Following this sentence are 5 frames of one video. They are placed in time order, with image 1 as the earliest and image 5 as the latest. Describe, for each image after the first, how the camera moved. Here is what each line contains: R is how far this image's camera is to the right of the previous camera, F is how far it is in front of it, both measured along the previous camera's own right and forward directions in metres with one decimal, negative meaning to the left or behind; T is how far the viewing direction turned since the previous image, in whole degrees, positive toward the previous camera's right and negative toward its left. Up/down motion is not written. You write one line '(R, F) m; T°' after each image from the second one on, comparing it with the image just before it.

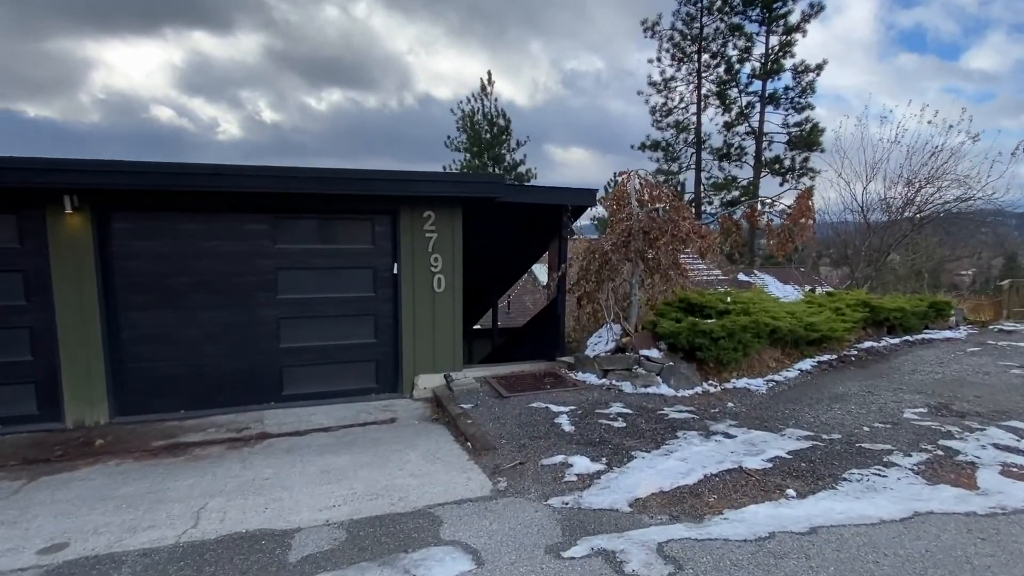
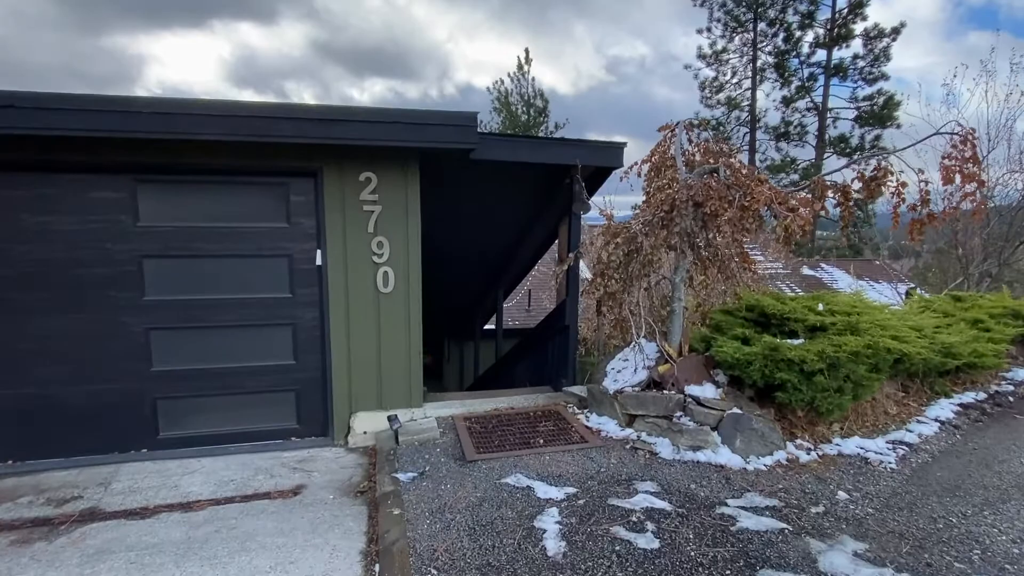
(+0.3, +1.6) m; -4°
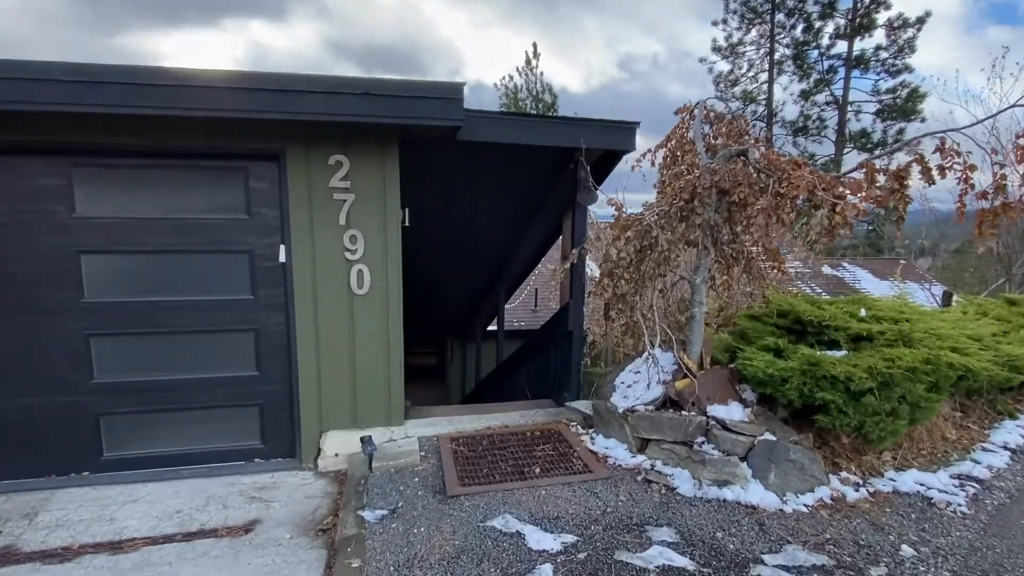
(+0.1, +0.4) m; -1°
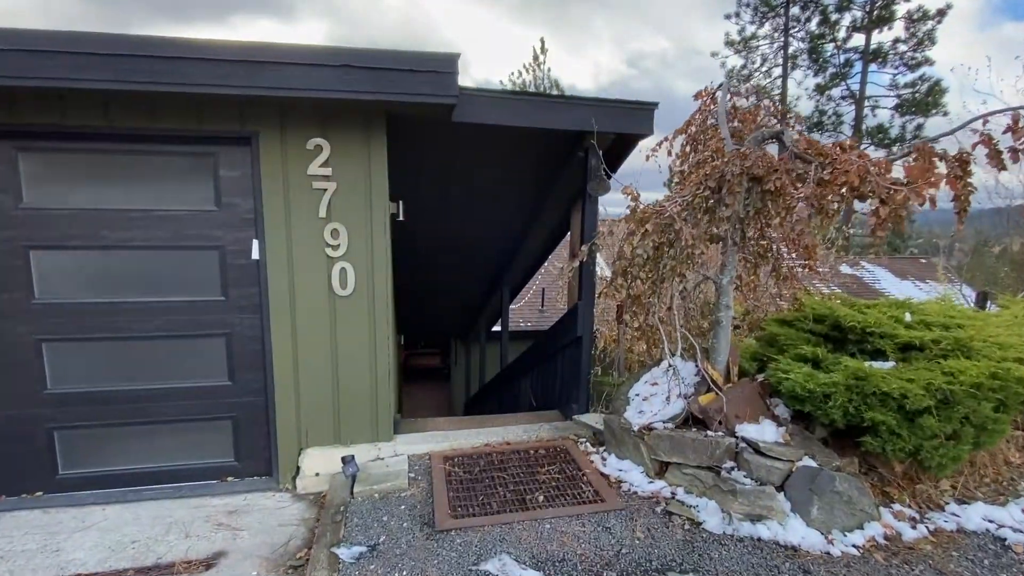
(0.0, +0.3) m; -1°
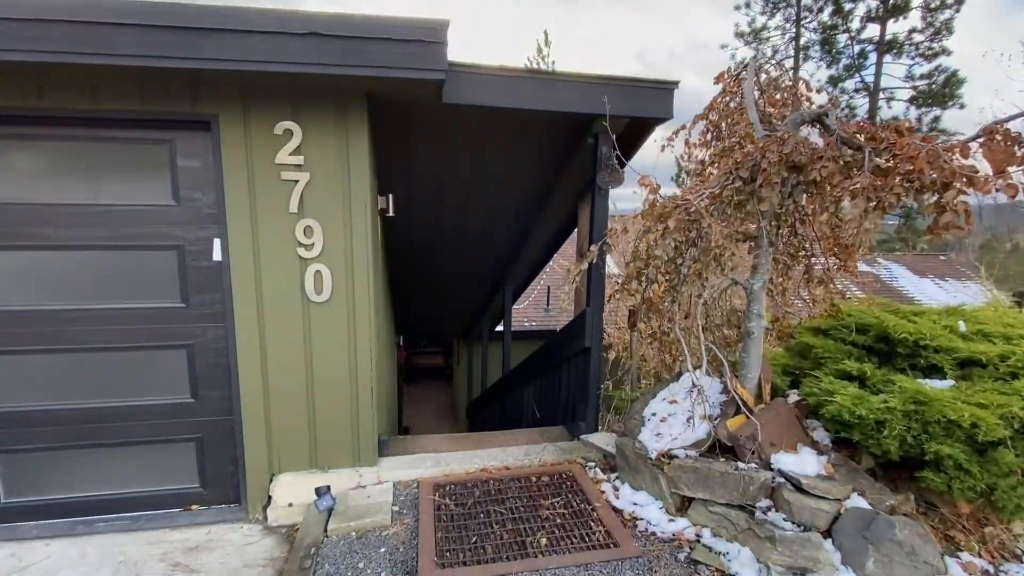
(0.0, +0.3) m; -1°
